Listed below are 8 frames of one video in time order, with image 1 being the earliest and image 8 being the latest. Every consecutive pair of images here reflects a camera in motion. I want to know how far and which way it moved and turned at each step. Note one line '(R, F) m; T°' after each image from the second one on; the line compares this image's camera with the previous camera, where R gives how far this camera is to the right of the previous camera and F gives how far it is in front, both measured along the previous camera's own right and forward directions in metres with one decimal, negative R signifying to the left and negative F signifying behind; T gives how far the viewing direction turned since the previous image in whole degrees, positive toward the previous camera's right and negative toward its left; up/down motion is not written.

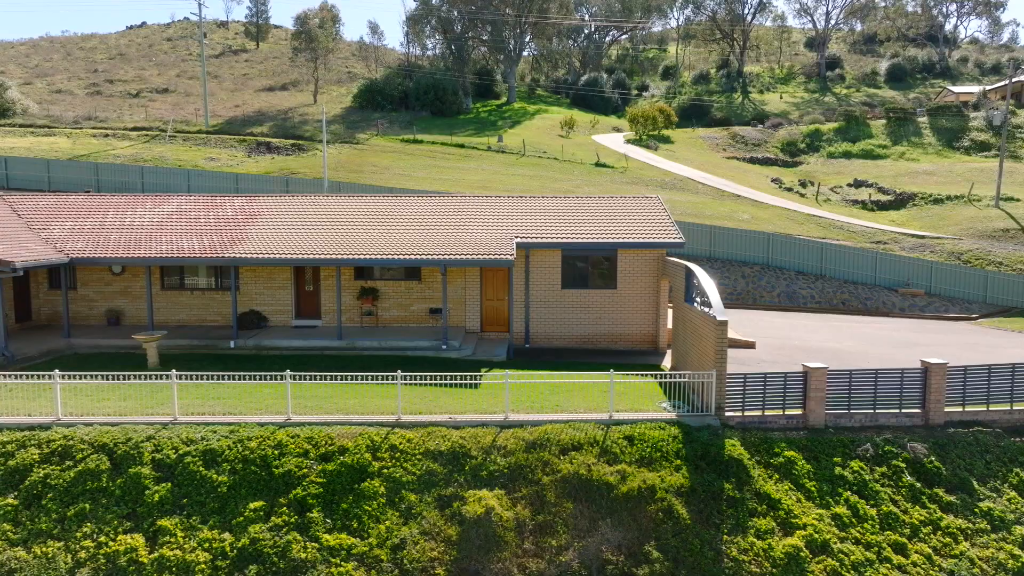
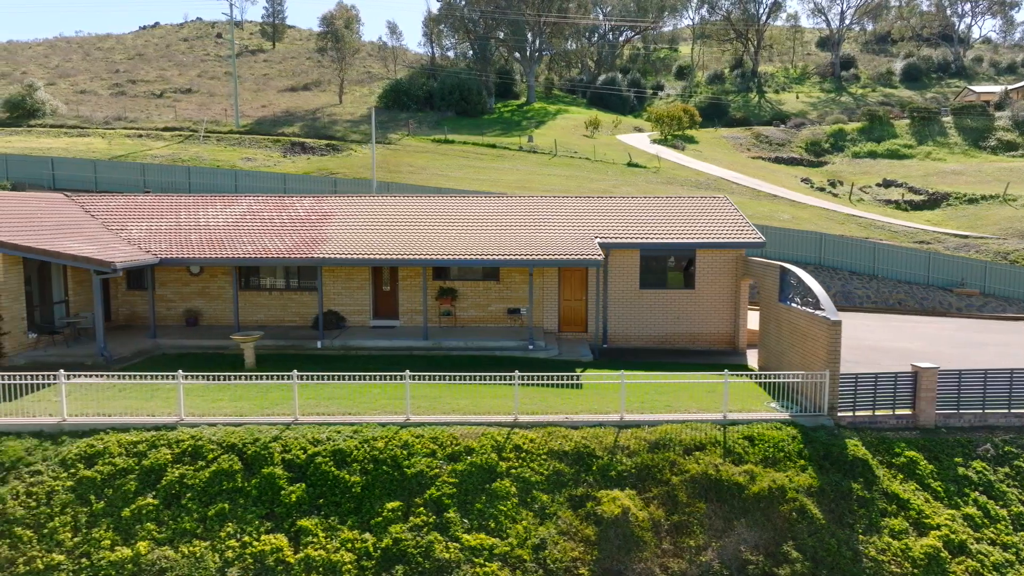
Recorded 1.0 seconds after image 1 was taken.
(-1.4, 0.0) m; 0°
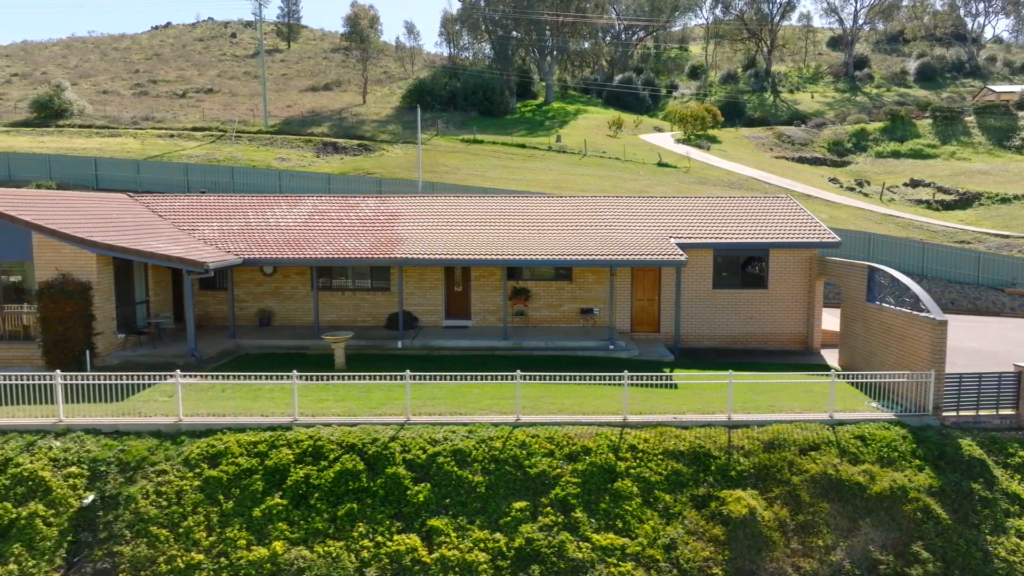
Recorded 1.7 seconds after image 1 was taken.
(-1.3, 0.0) m; 0°
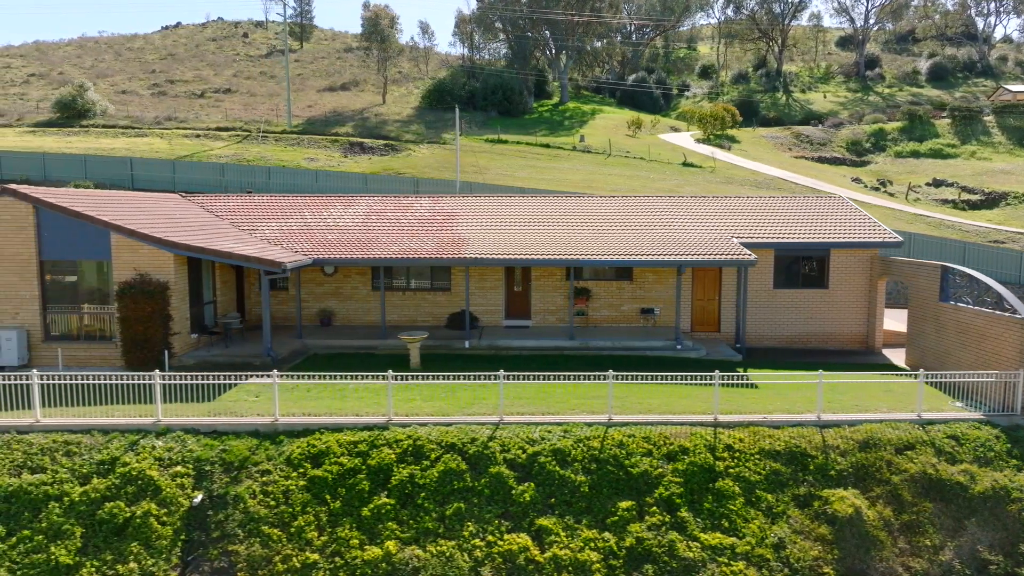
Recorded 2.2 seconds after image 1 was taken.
(-1.1, 0.0) m; 0°
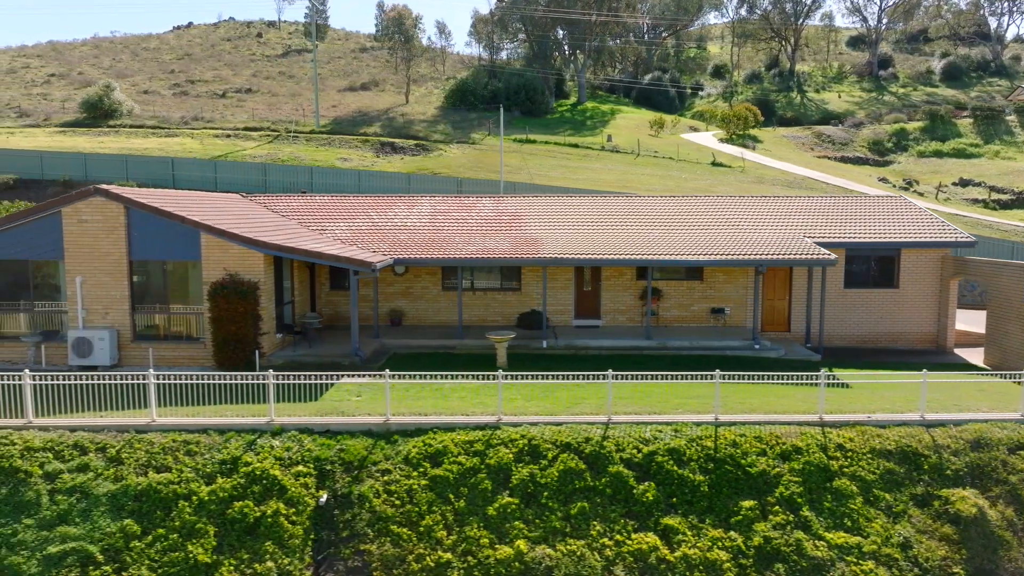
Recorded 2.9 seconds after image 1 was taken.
(-1.3, 0.0) m; 0°
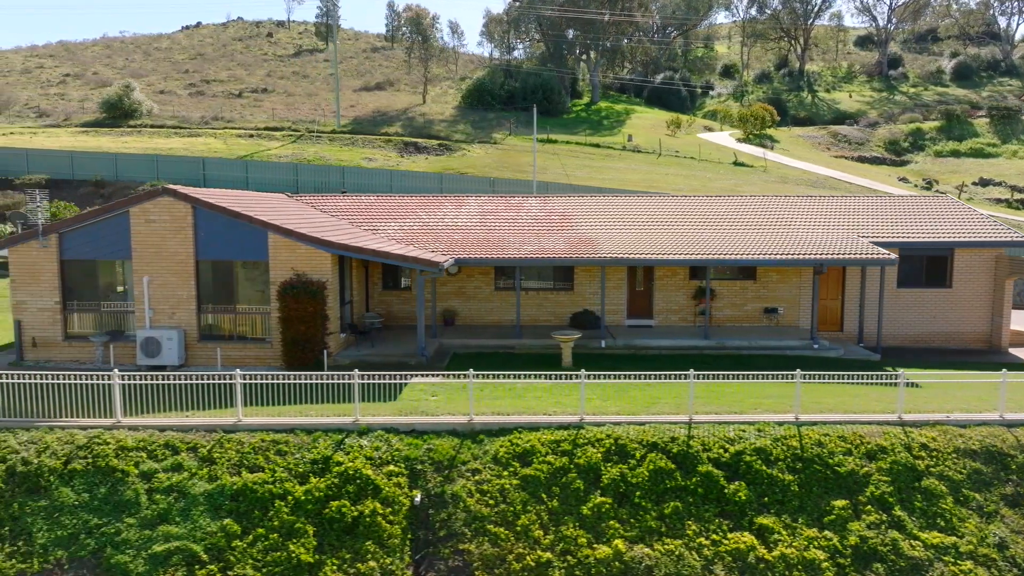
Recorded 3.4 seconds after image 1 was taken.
(-0.9, 0.0) m; 0°
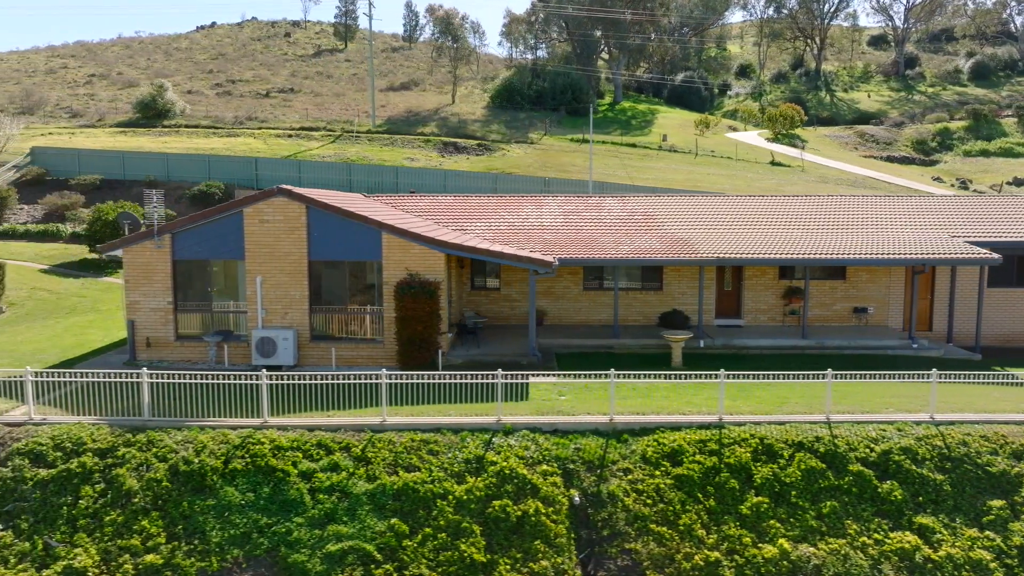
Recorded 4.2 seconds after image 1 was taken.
(-1.6, 0.0) m; 0°
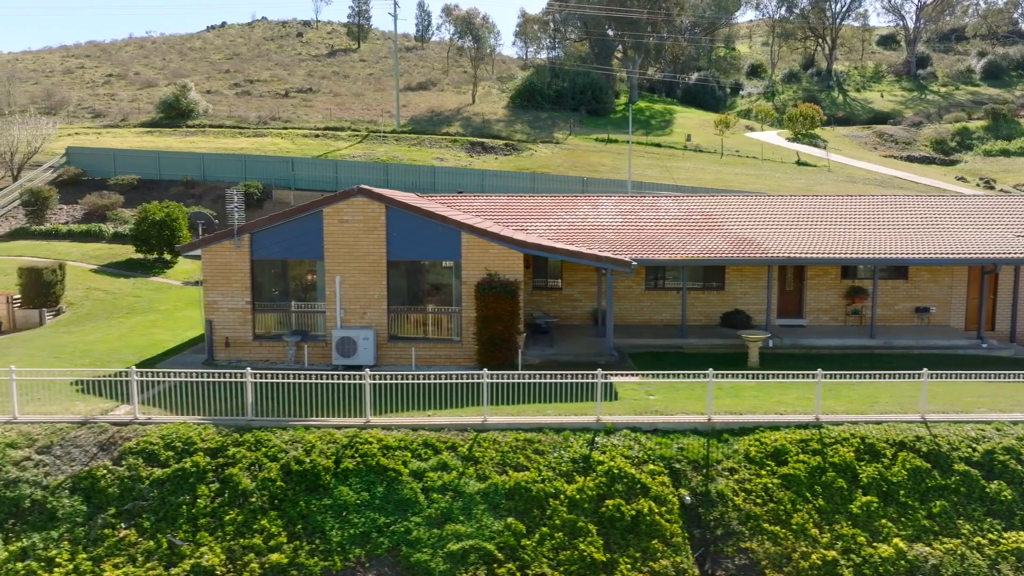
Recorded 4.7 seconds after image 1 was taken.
(-1.1, 0.0) m; 0°
